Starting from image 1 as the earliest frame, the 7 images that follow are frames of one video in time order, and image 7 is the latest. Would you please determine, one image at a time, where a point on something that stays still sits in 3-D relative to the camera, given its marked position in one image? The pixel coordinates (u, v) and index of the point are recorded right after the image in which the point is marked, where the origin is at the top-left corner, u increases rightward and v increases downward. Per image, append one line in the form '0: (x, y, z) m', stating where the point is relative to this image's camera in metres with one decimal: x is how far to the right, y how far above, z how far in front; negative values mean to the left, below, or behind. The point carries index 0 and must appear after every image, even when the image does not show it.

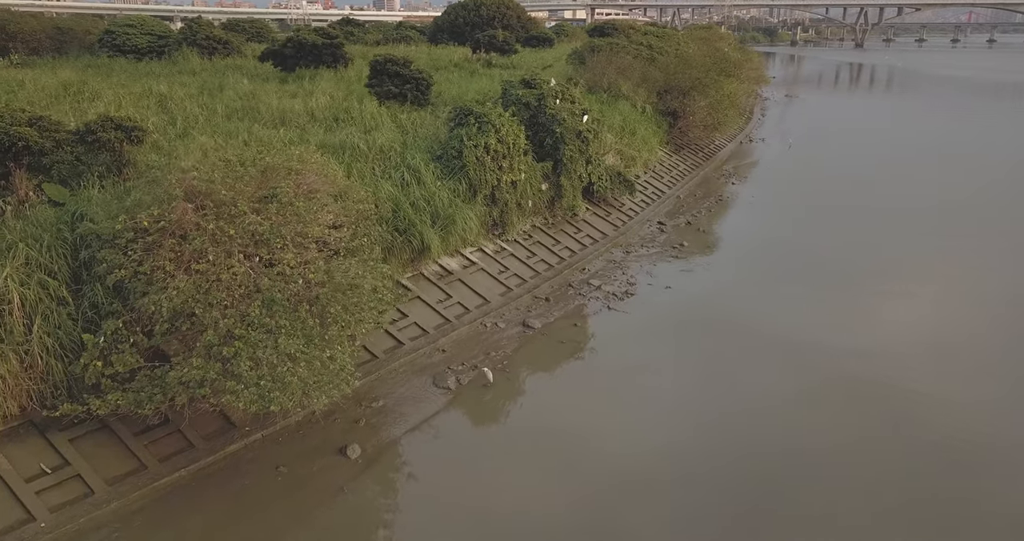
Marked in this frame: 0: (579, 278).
0: (+0.6, -0.1, +7.4) m
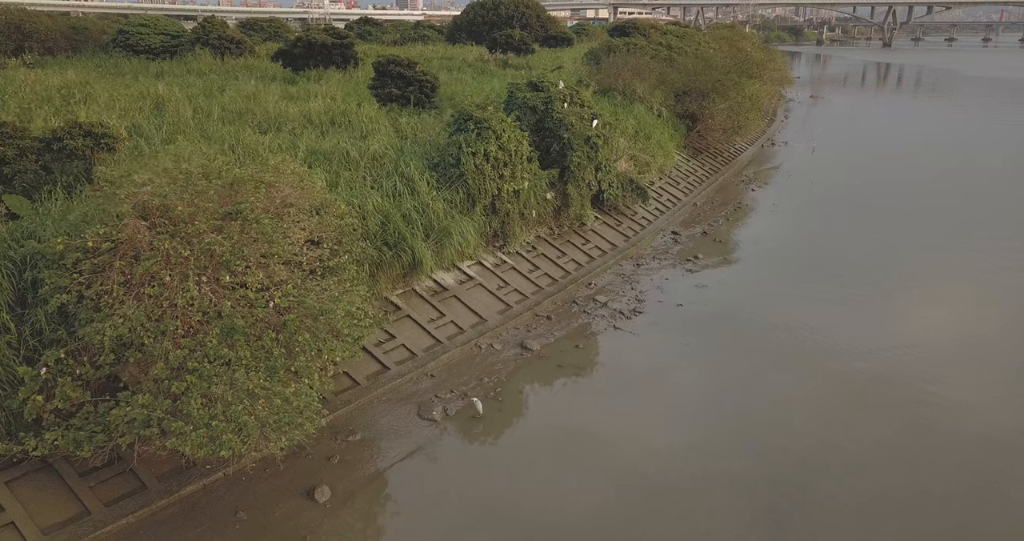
0: (+0.7, -0.2, +6.9) m
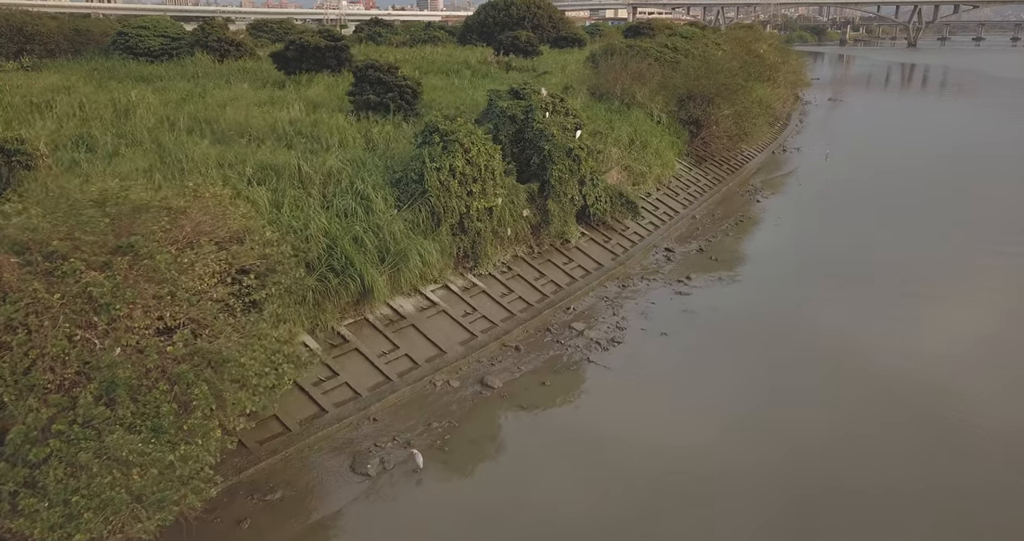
0: (+0.4, -0.4, +6.4) m
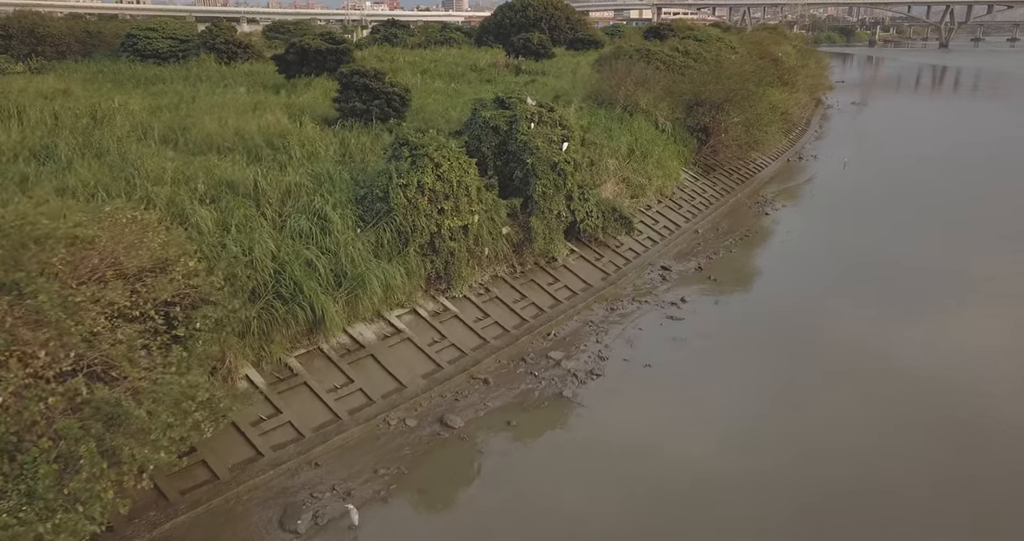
0: (+0.2, -0.6, +5.9) m
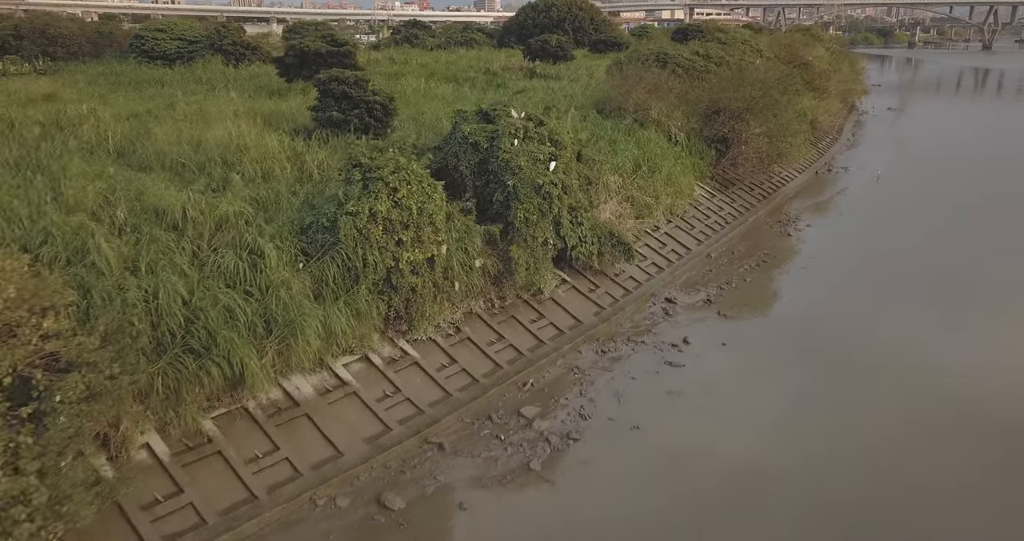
0: (0.0, -0.9, +5.2) m
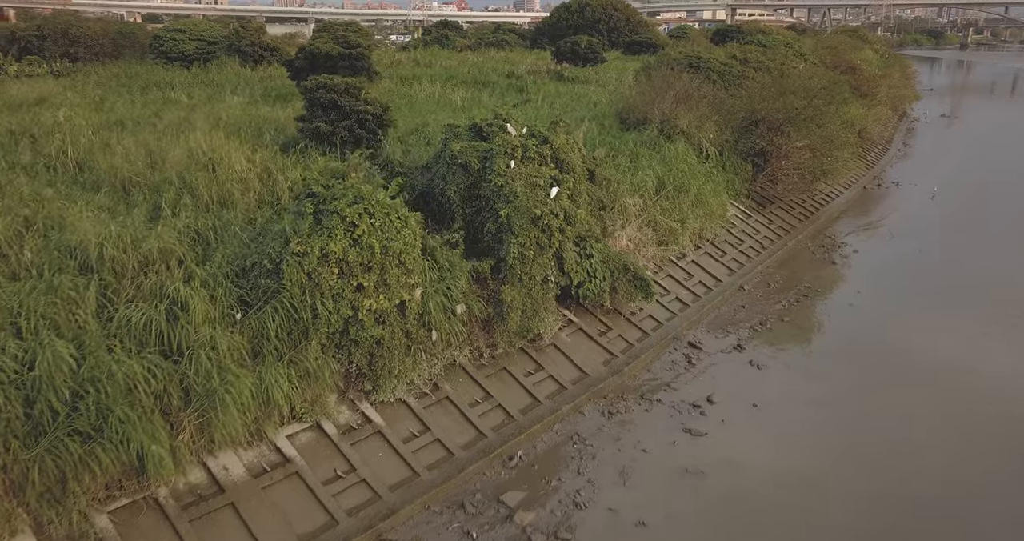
0: (-0.1, -1.2, +4.3) m
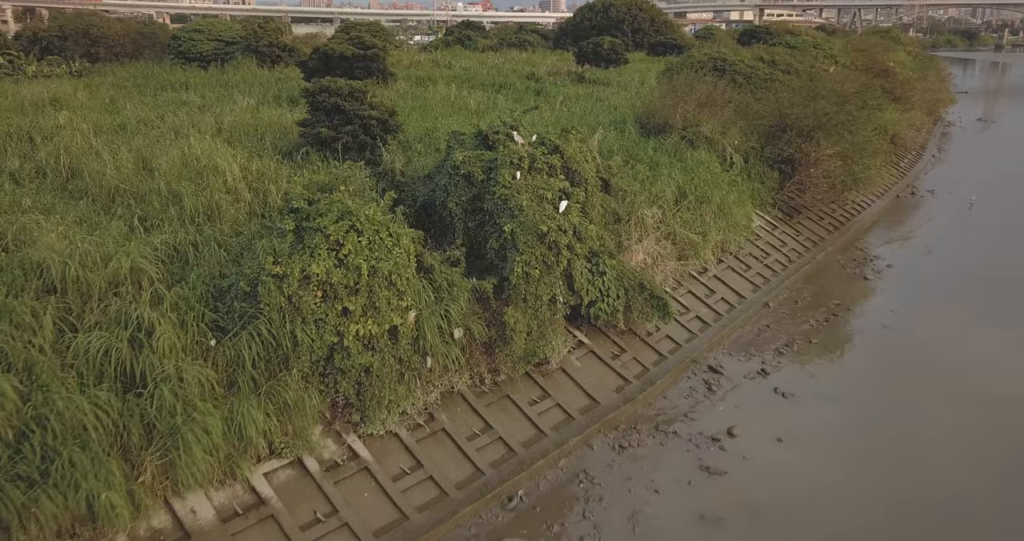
0: (-0.1, -1.3, +3.9) m
